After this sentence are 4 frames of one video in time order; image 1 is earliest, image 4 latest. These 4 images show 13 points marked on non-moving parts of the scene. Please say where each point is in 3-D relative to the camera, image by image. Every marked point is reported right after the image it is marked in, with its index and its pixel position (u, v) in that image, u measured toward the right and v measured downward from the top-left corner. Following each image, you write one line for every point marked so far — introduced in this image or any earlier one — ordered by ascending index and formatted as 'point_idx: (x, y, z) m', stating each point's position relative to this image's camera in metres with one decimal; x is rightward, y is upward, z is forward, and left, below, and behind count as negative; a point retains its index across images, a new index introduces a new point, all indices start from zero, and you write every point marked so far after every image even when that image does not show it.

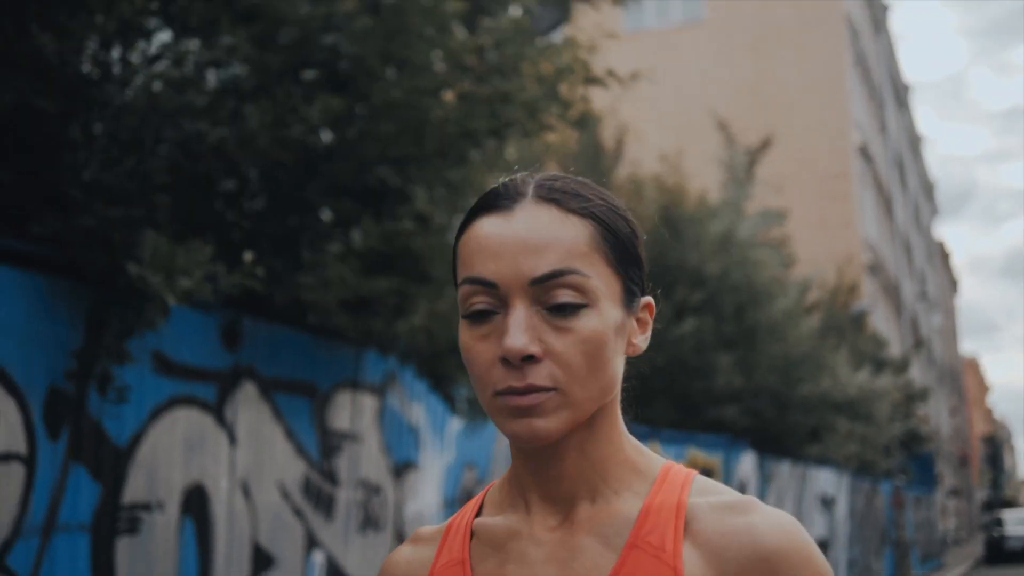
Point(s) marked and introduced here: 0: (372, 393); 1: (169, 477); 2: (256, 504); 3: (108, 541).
0: (-0.9, -0.7, +8.2) m
1: (-1.7, -0.9, +6.2) m
2: (-1.4, -1.2, +6.9) m
3: (-1.8, -1.1, +5.8) m
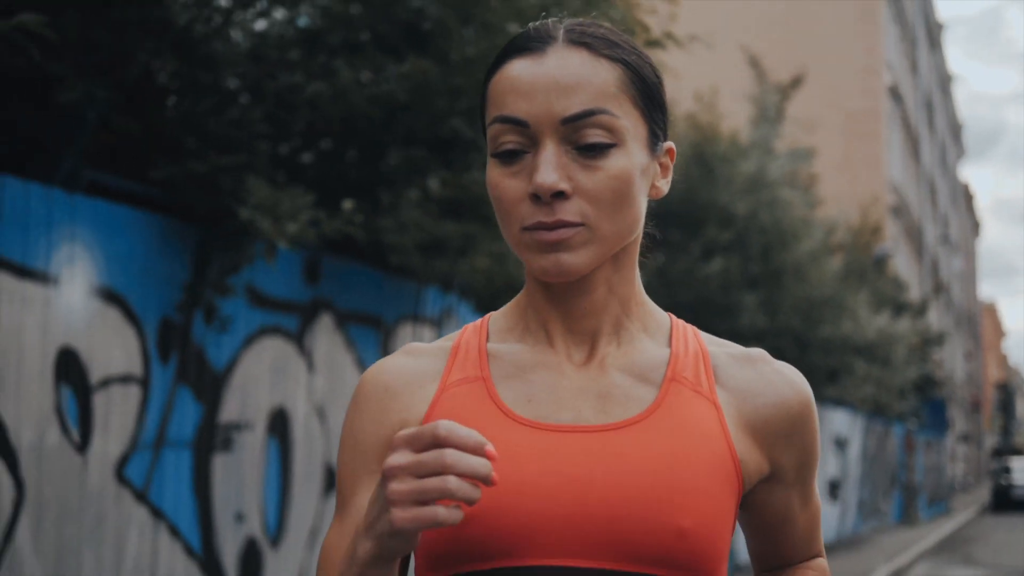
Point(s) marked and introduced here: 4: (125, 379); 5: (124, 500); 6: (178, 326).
0: (-0.6, -0.3, +8.8) m
1: (-1.4, -0.6, +6.8) m
2: (-1.1, -0.8, +7.5) m
3: (-1.5, -0.8, +6.4) m
4: (-1.8, -0.4, +5.8) m
5: (-1.8, -1.0, +5.8) m
6: (-1.6, -0.2, +6.2) m
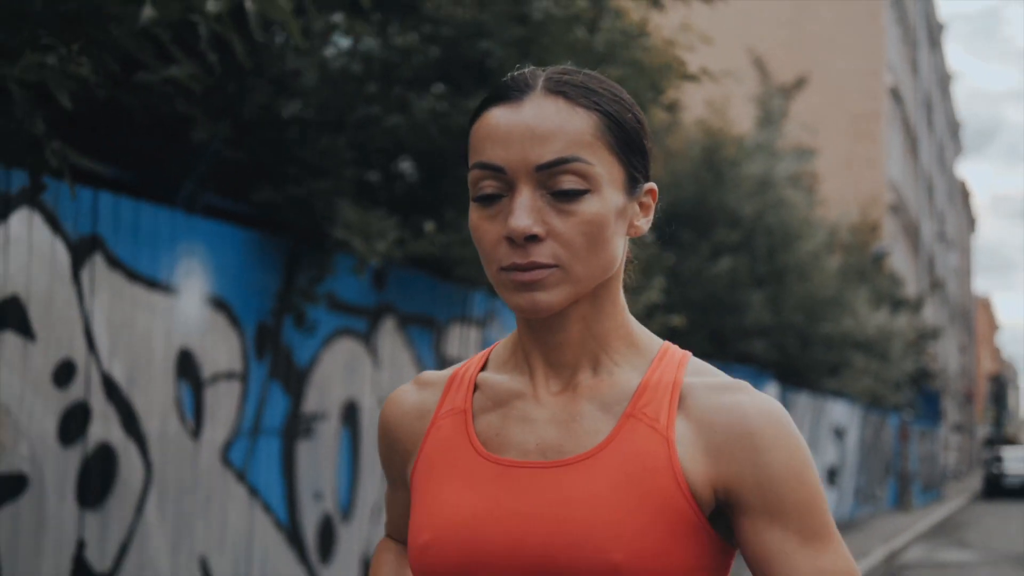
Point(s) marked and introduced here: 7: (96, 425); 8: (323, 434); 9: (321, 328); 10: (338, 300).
0: (-0.3, -0.3, +9.7) m
1: (-1.1, -0.6, +7.7) m
2: (-0.8, -0.8, +8.3) m
3: (-1.3, -0.9, +7.3) m
4: (-1.5, -0.5, +6.7) m
5: (-1.5, -1.0, +6.7) m
6: (-1.3, -0.2, +7.1) m
7: (-1.9, -0.6, +5.7) m
8: (-1.1, -0.9, +7.6) m
9: (-1.1, -0.2, +7.6) m
10: (-1.1, -0.1, +7.7) m
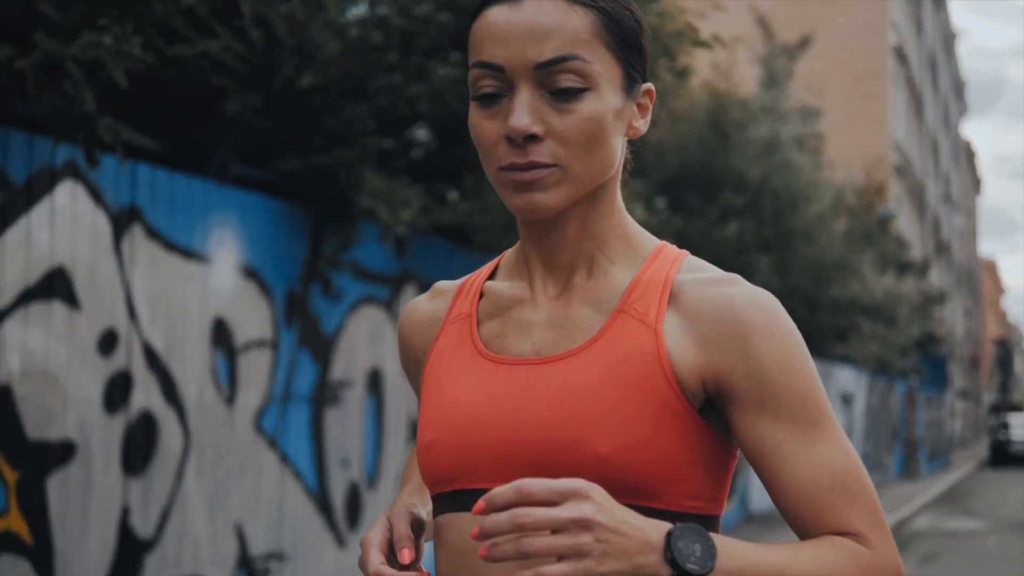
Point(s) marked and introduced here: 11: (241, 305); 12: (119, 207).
0: (-0.1, 0.0, +9.8) m
1: (-0.9, -0.4, +7.8) m
2: (-0.7, -0.6, +8.5) m
3: (-1.1, -0.7, +7.4) m
4: (-1.3, -0.3, +6.8) m
5: (-1.3, -0.8, +6.8) m
6: (-1.2, 0.0, +7.2) m
7: (-1.7, -0.5, +5.9) m
8: (-1.0, -0.7, +7.7) m
9: (-1.0, 0.0, +7.7) m
10: (-0.9, +0.1, +7.9) m
11: (-1.4, -0.1, +6.7) m
12: (-1.8, +0.4, +5.8) m
